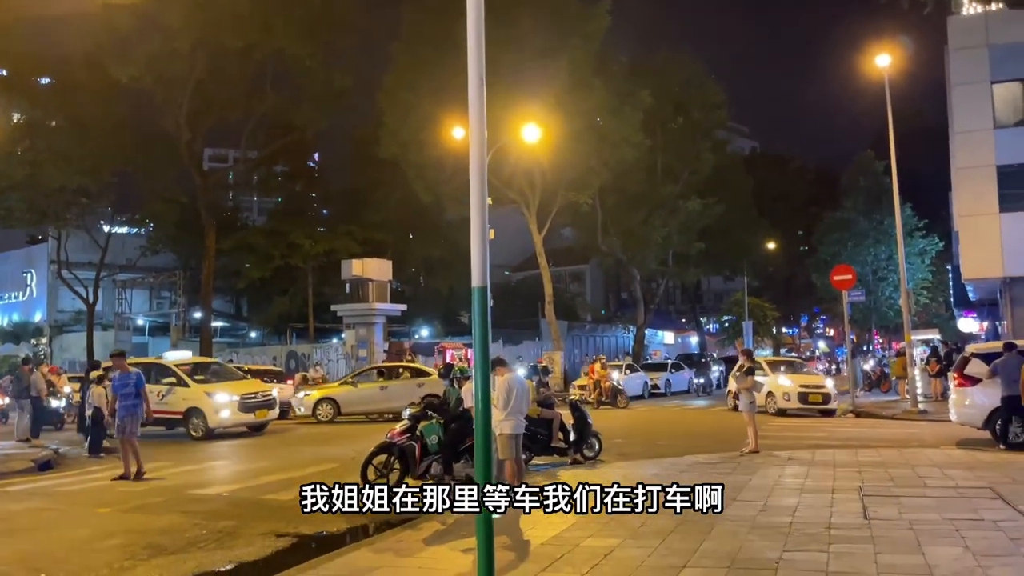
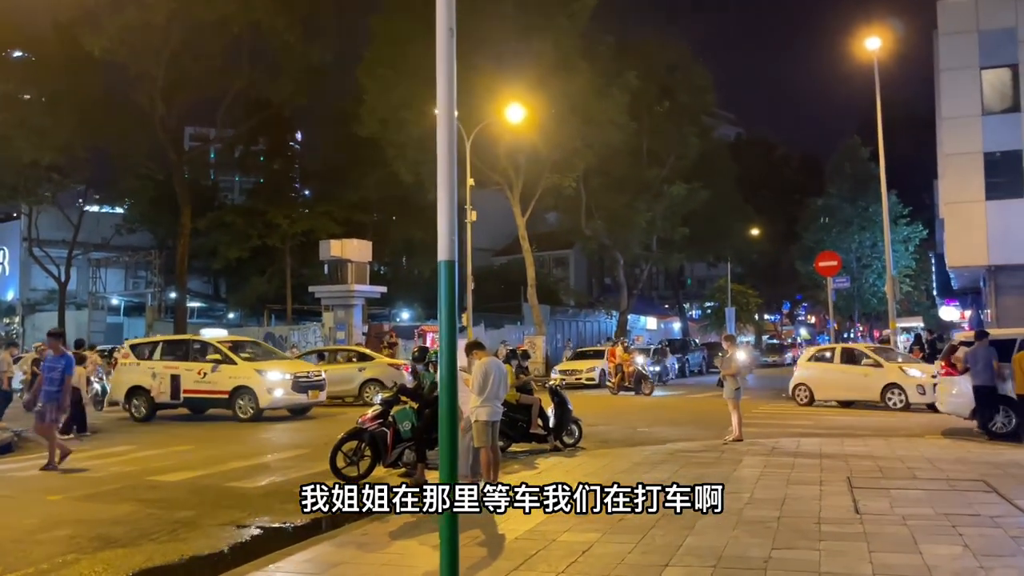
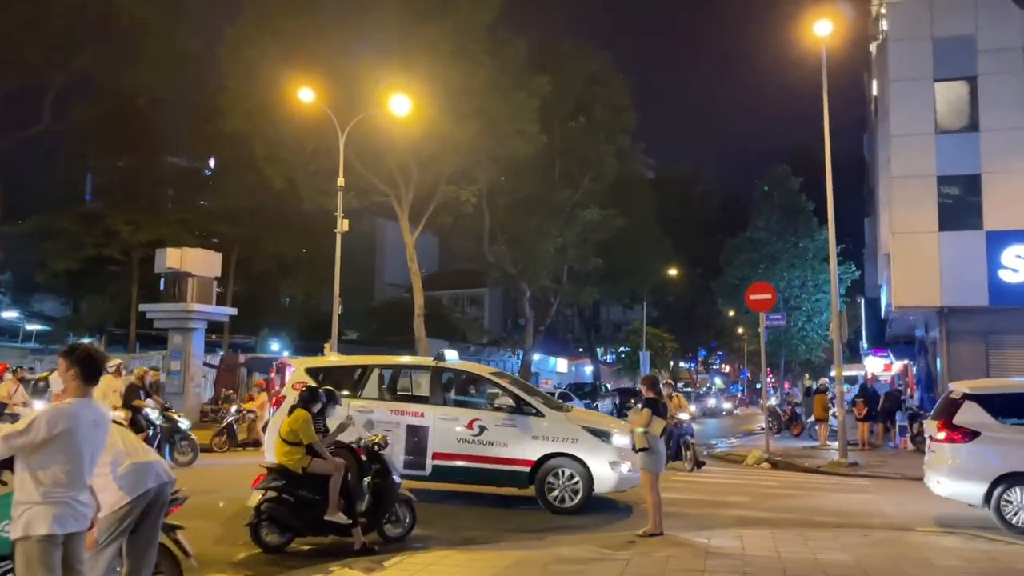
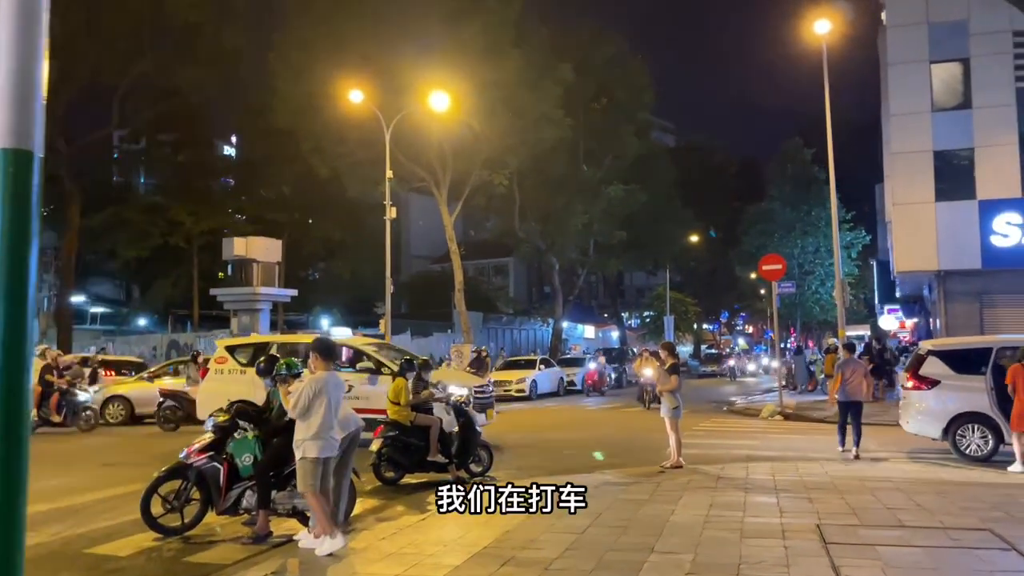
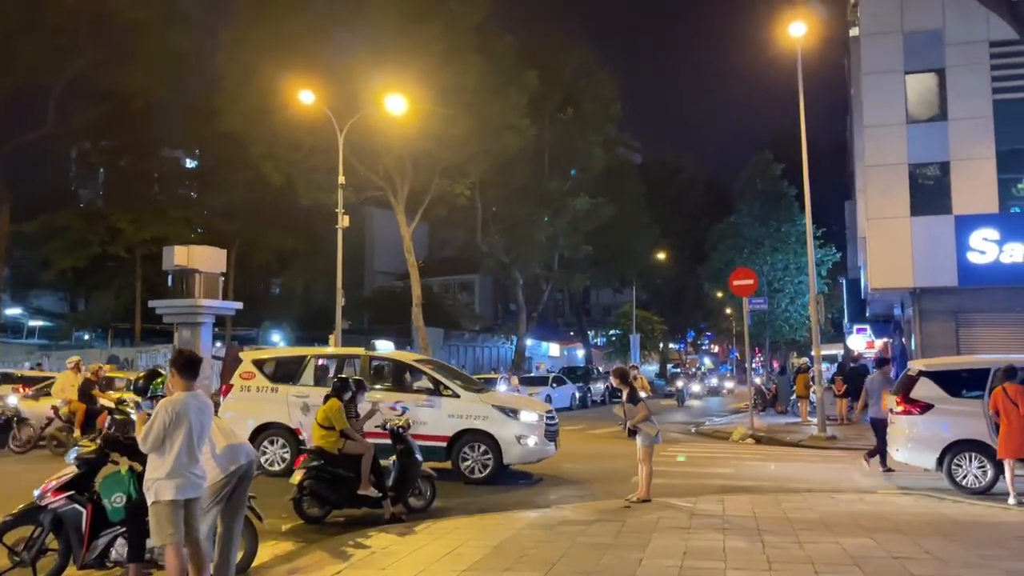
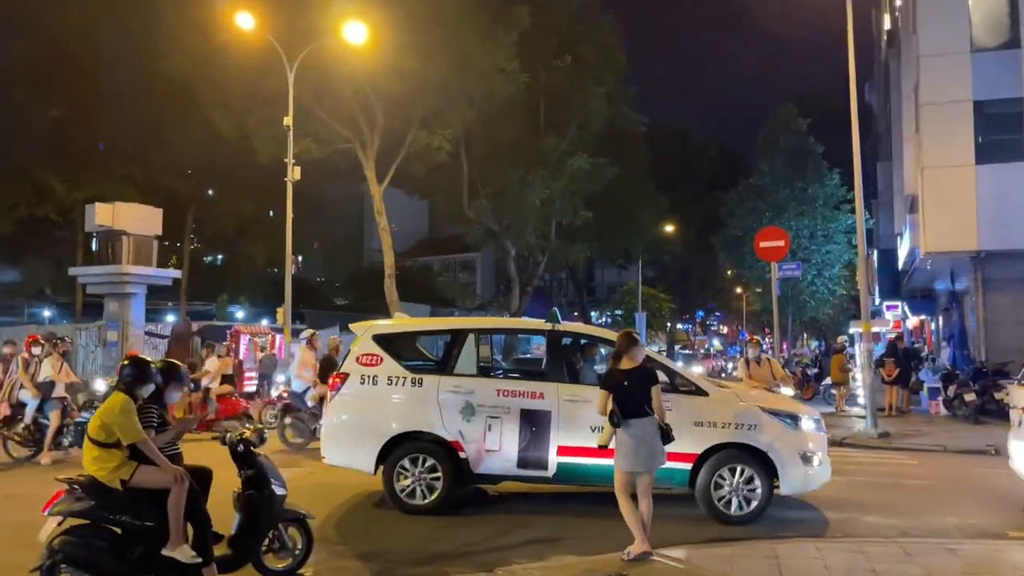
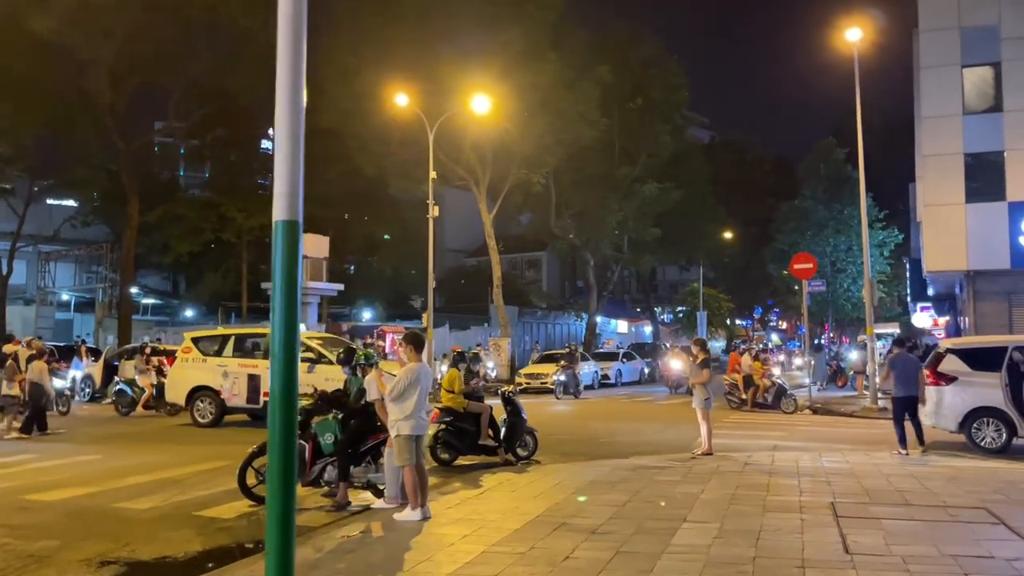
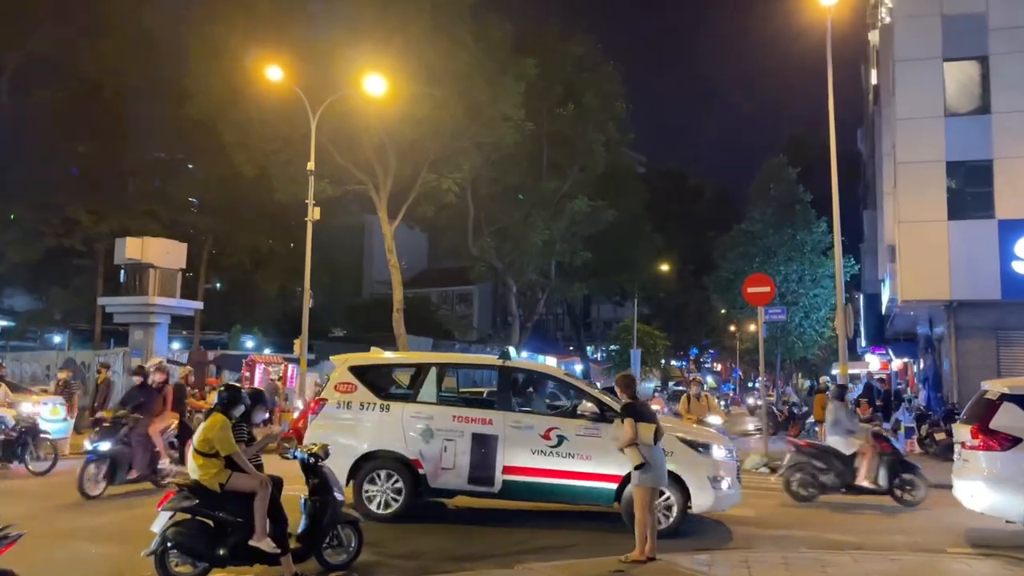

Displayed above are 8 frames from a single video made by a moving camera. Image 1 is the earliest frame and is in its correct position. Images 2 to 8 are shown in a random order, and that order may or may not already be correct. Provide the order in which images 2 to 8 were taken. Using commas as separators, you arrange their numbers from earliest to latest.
2, 7, 4, 5, 3, 8, 6
